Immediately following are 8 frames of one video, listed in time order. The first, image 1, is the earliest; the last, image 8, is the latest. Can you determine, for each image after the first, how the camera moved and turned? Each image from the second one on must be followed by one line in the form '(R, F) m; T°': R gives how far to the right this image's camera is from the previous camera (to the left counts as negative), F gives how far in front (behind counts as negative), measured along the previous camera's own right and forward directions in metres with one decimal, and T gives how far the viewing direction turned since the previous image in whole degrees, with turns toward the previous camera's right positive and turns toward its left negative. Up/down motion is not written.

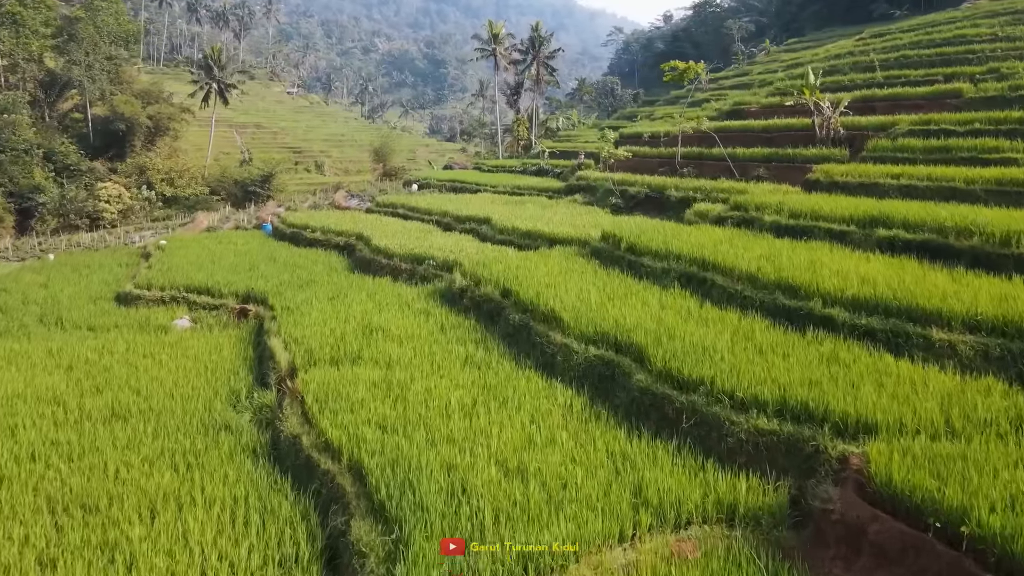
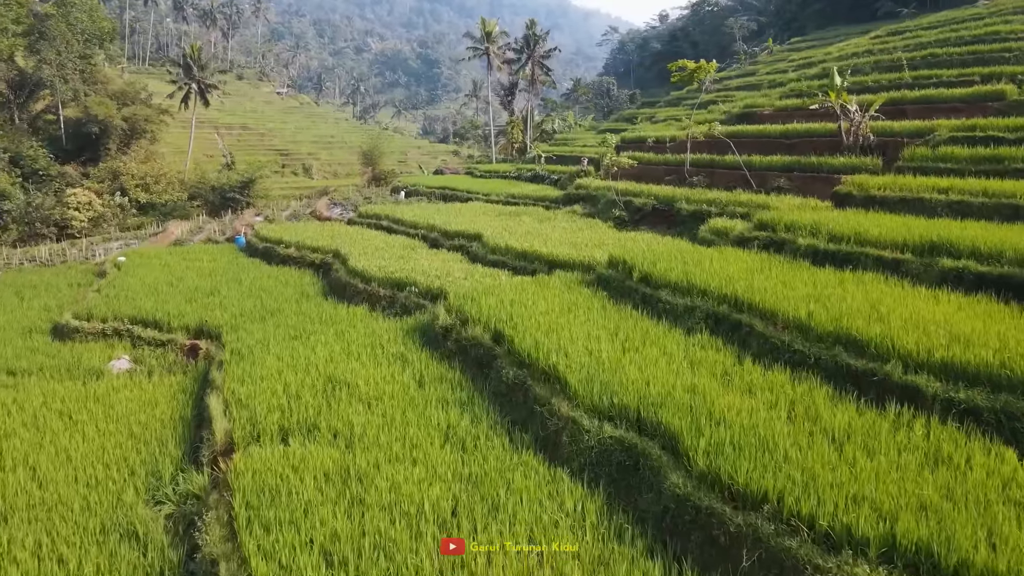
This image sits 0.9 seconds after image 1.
(0.0, +1.1) m; 0°
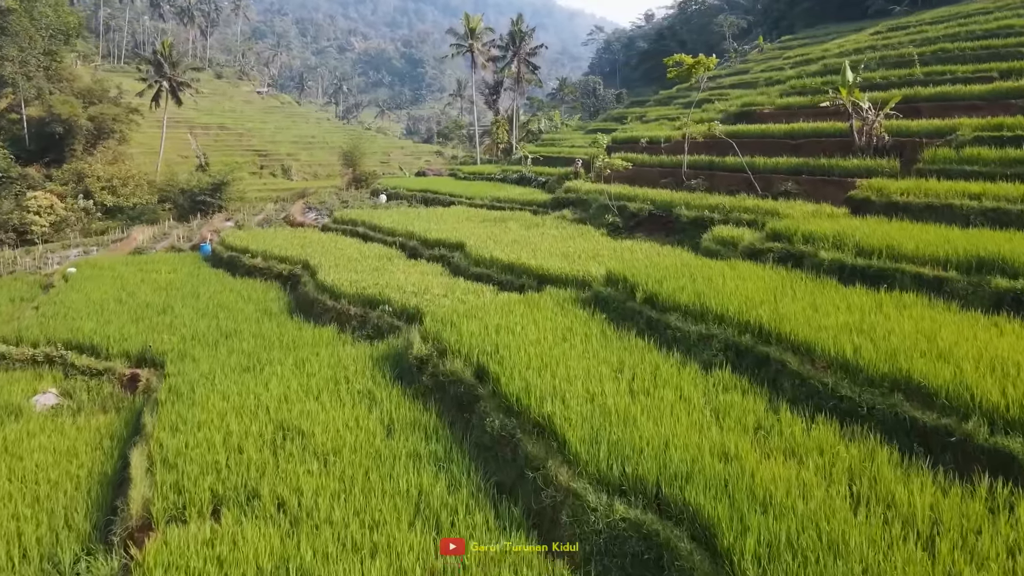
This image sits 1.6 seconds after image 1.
(0.0, +0.8) m; +1°
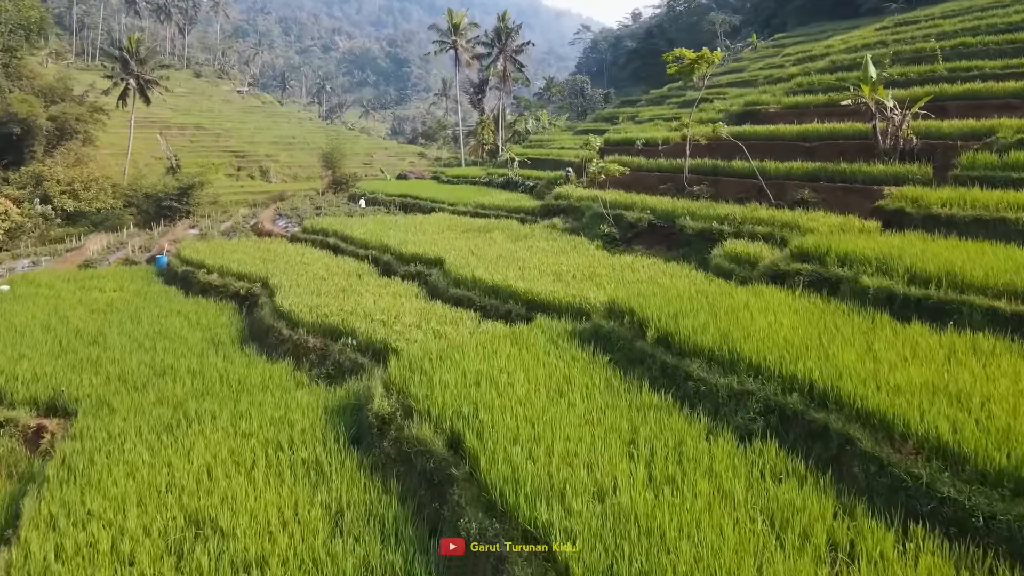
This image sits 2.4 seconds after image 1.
(0.0, +1.0) m; +1°
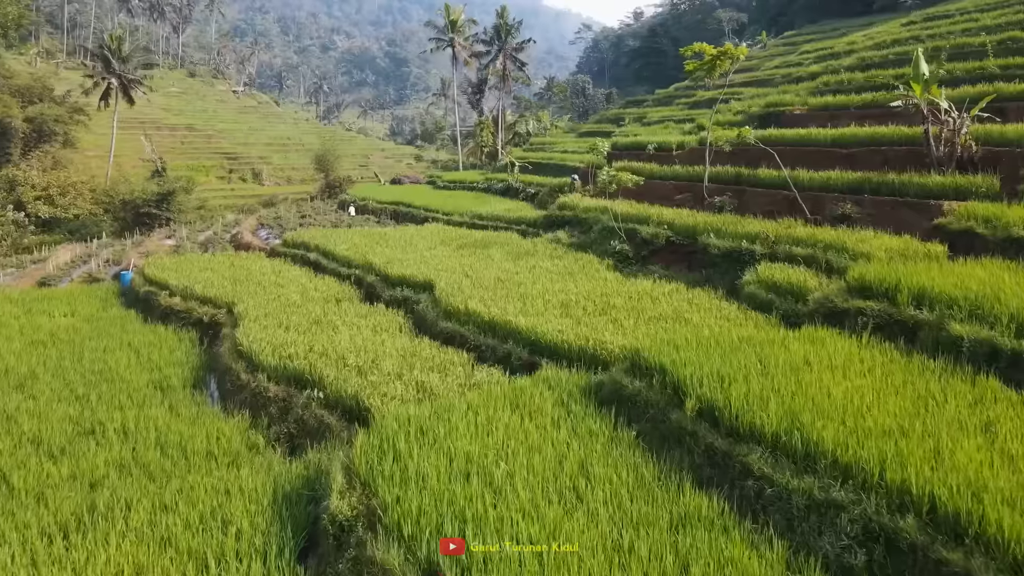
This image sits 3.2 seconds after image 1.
(0.0, +1.0) m; 0°
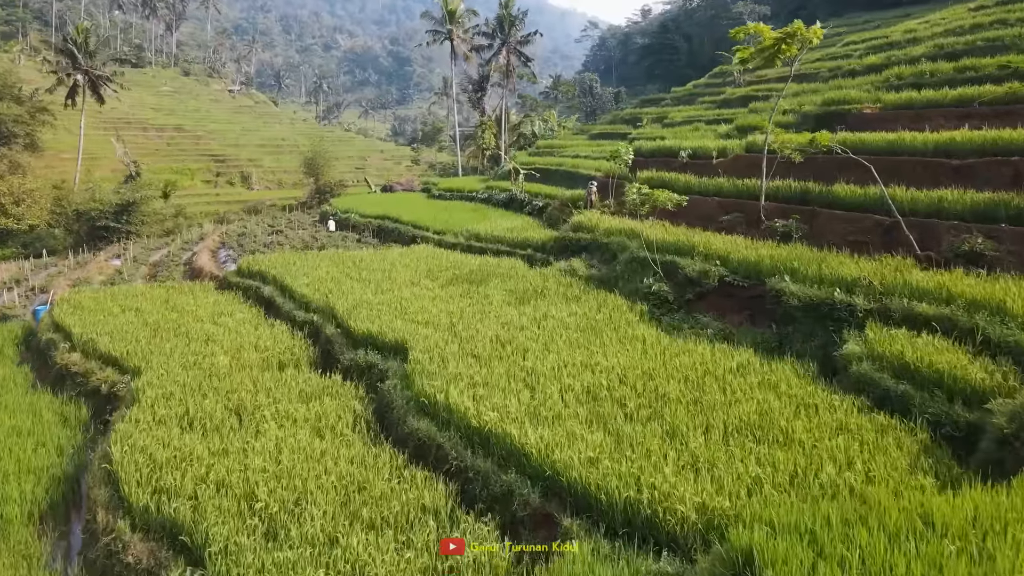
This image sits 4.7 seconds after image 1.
(0.0, +1.9) m; 0°
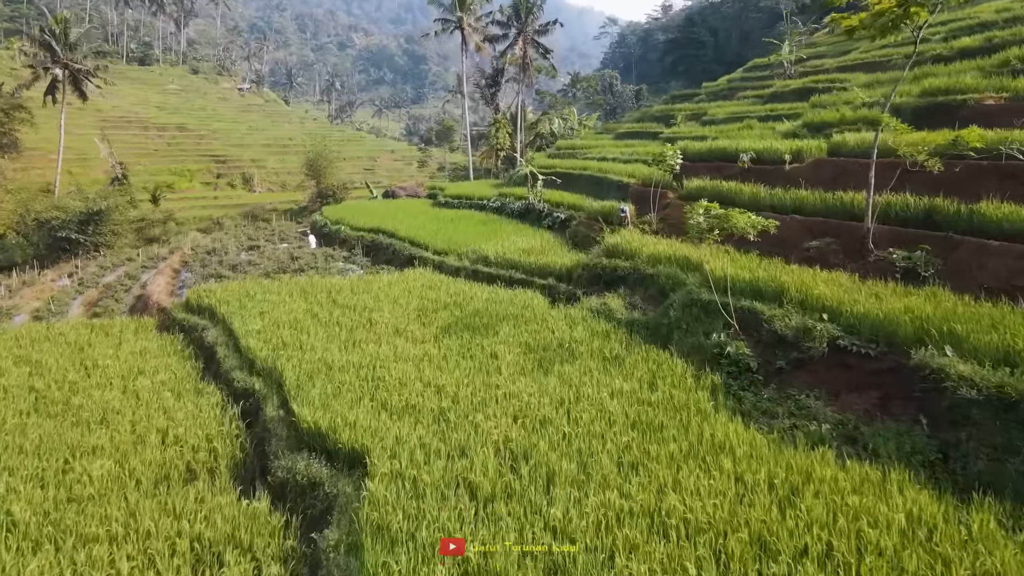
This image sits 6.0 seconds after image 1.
(0.0, +1.8) m; -1°
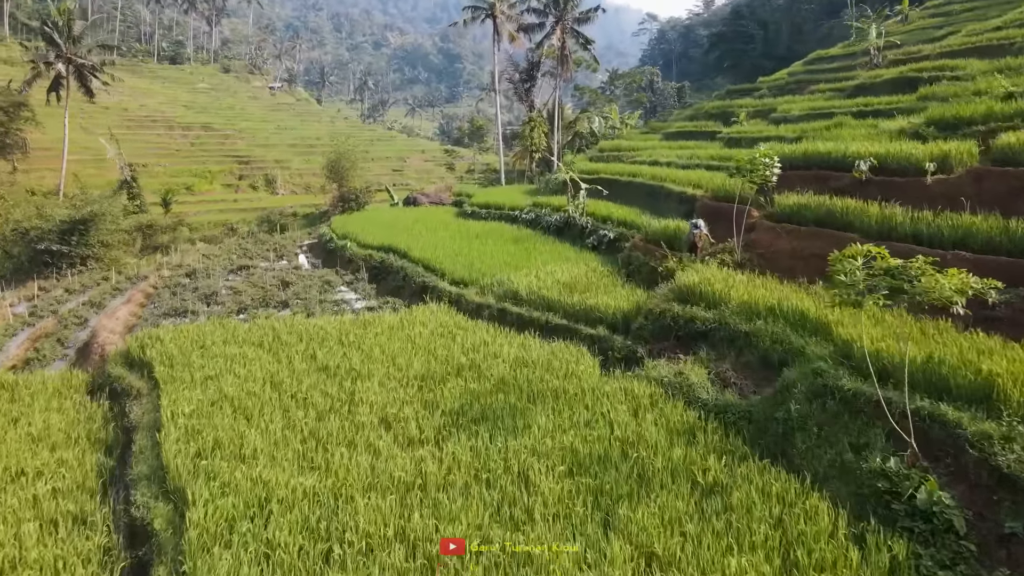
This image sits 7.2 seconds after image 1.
(0.0, +1.7) m; -3°
